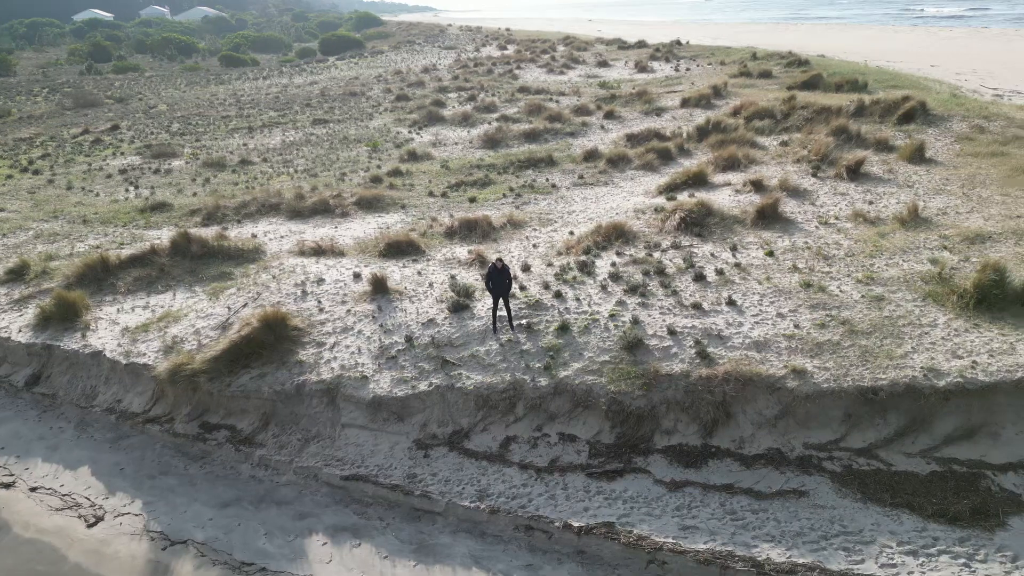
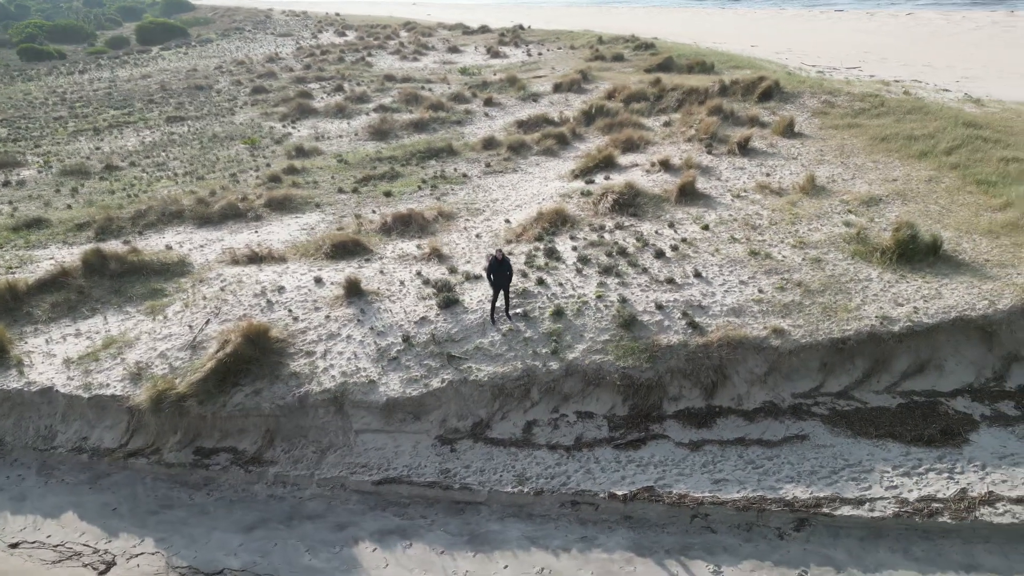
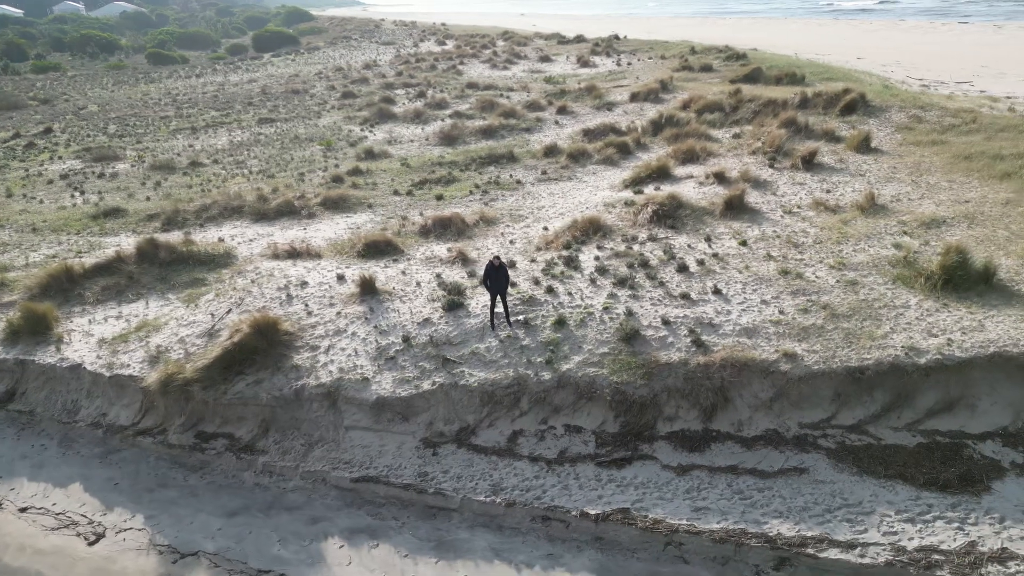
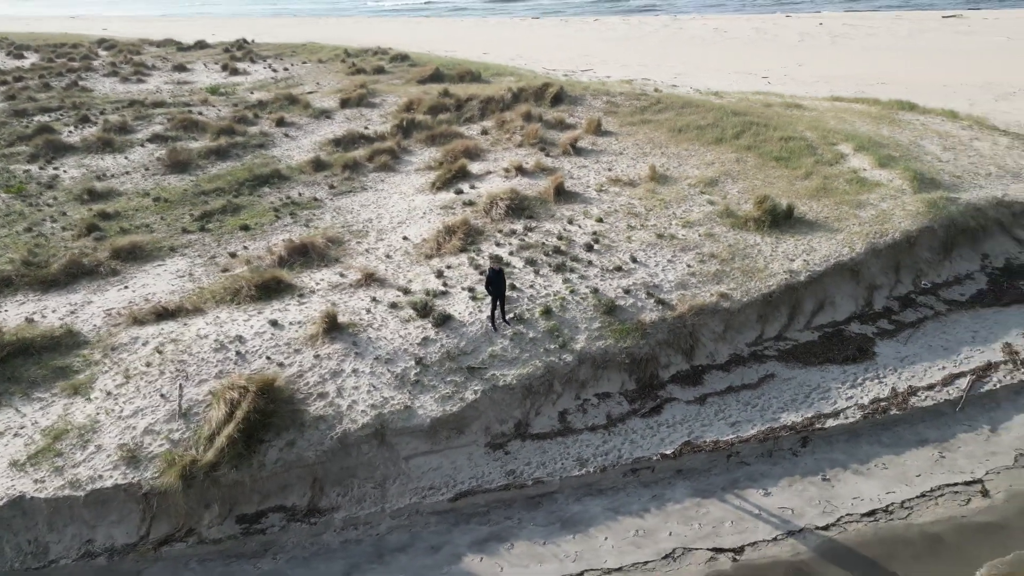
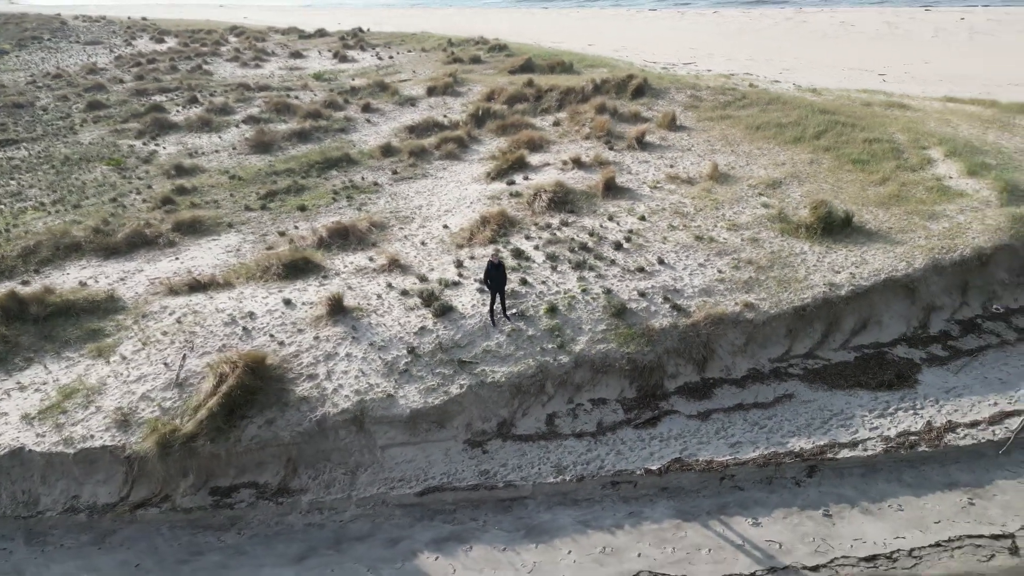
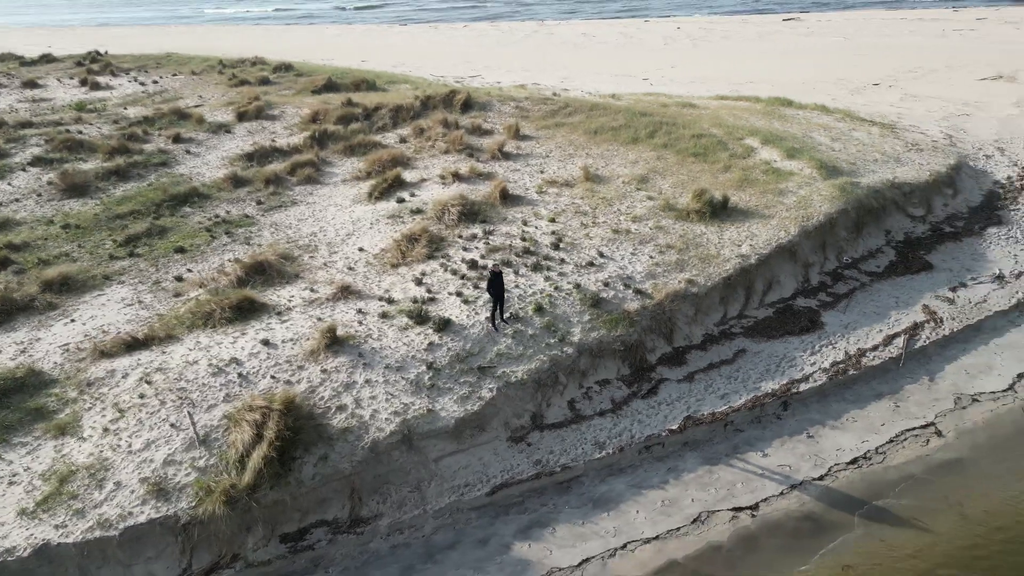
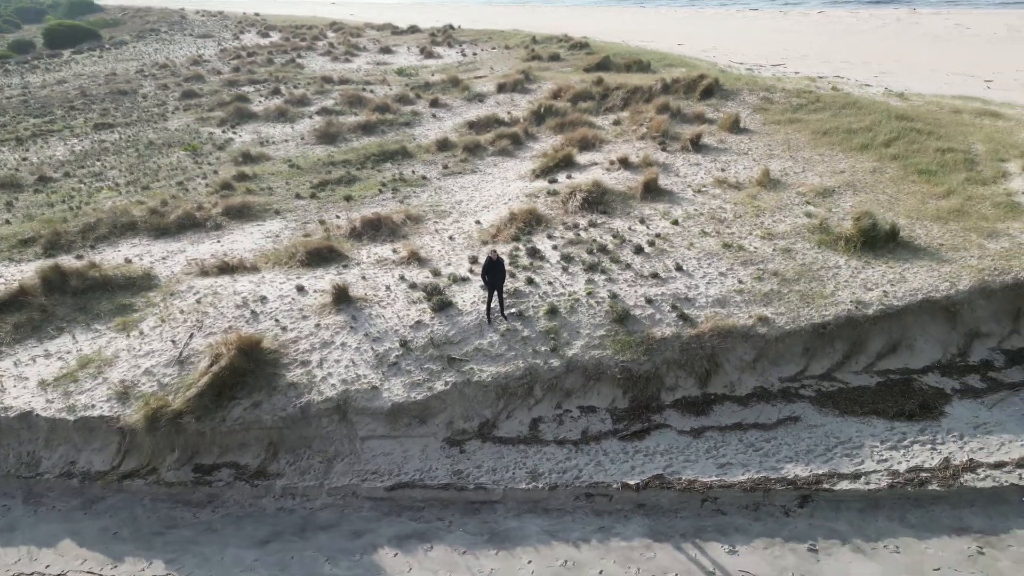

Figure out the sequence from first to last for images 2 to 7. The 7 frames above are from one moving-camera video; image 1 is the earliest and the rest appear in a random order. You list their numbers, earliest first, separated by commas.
3, 2, 7, 5, 4, 6
